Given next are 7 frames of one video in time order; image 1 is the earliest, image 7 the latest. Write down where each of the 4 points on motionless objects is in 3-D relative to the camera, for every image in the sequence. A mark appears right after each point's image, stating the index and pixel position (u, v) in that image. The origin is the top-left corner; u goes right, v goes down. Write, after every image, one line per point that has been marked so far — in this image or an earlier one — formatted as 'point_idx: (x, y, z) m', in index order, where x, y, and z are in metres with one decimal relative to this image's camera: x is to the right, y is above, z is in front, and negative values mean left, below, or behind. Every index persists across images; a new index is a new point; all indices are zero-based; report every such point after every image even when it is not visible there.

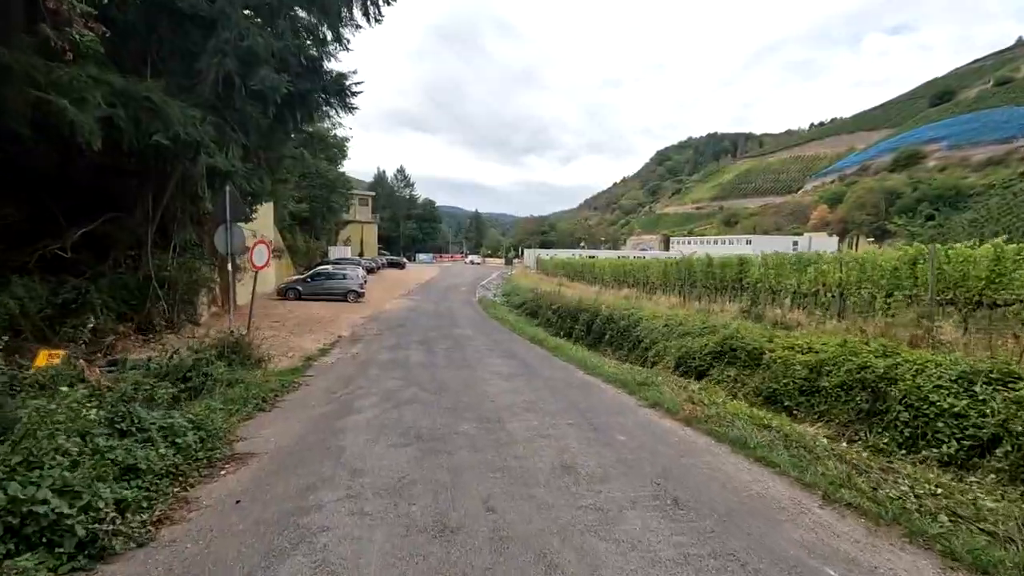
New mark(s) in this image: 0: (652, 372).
0: (+2.7, -1.6, +10.2) m
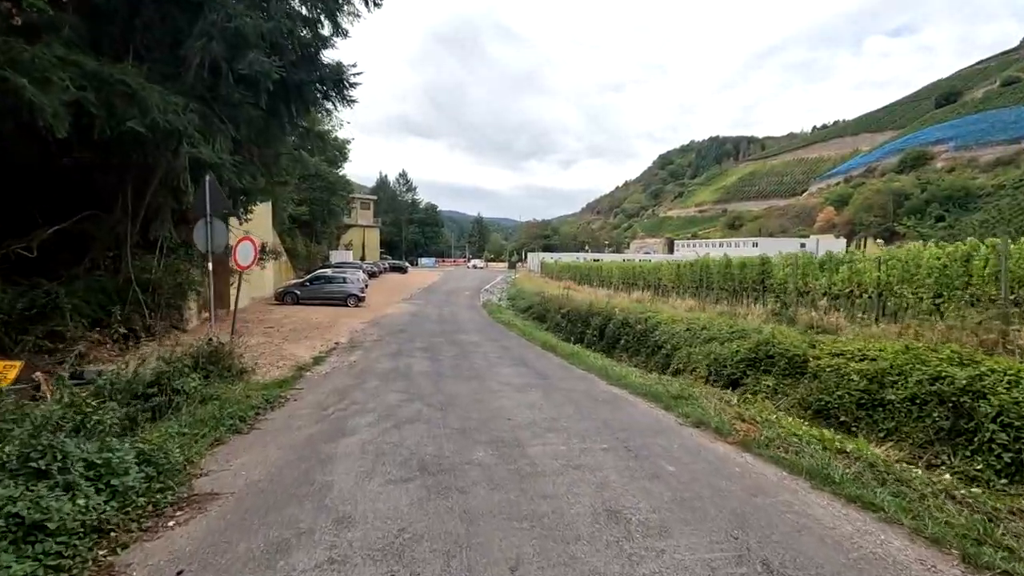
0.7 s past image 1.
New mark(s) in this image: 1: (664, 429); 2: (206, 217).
0: (+2.9, -1.6, +9.1) m
1: (+1.8, -1.7, +6.3) m
2: (-5.1, +1.2, +8.9) m
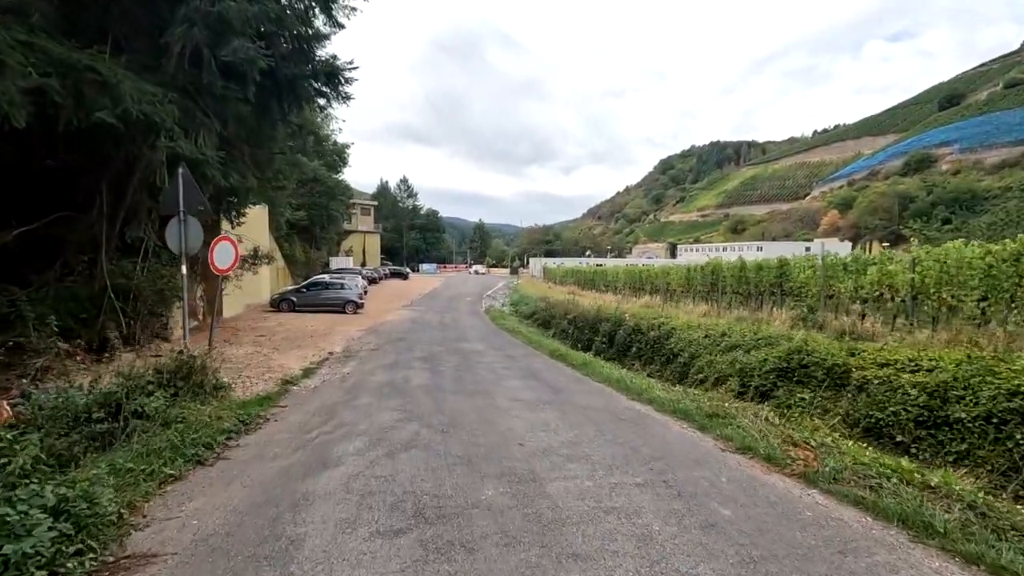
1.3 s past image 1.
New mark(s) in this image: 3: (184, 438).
0: (+3.1, -1.7, +8.1) m
1: (+1.9, -1.7, +5.4) m
2: (-4.9, +1.1, +8.0) m
3: (-3.4, -1.5, +5.5) m
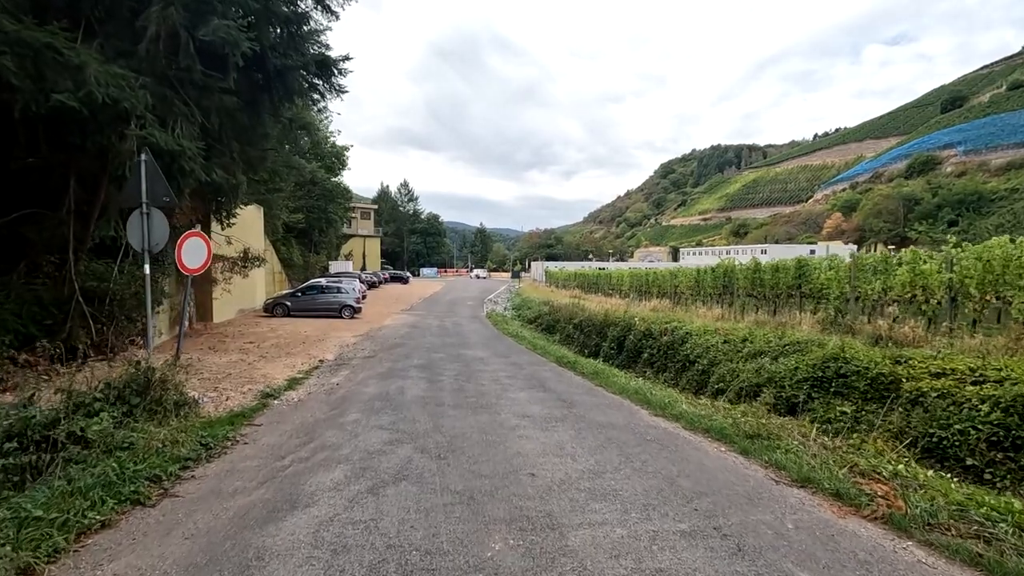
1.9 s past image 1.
0: (+3.2, -1.7, +7.1) m
1: (+2.0, -1.7, +4.4) m
2: (-4.8, +1.1, +7.0) m
3: (-3.3, -1.5, +4.6) m
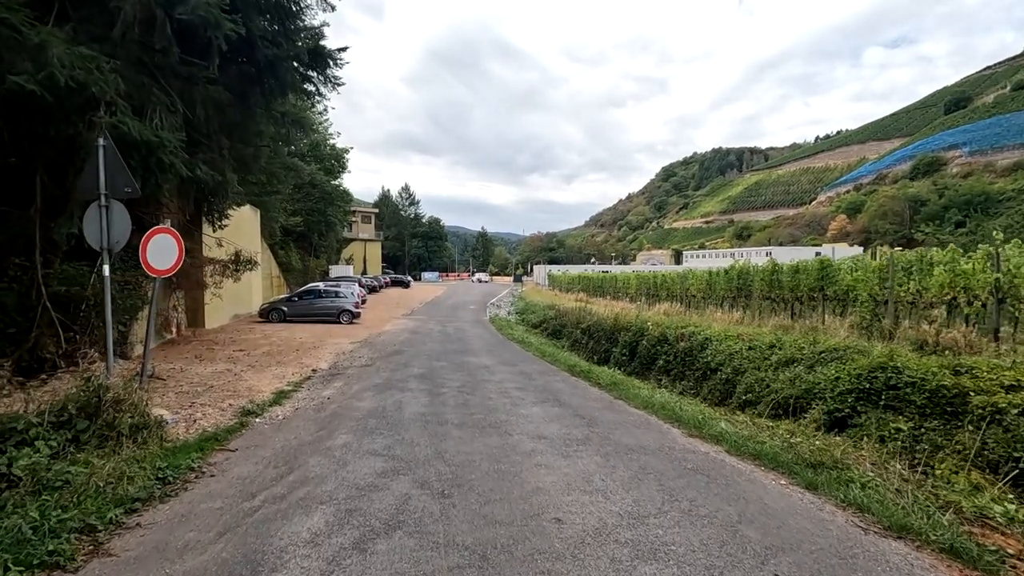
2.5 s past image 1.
0: (+3.3, -1.7, +6.2) m
1: (+2.2, -1.7, +3.5) m
2: (-4.7, +1.0, +6.1) m
3: (-3.1, -1.6, +3.6) m
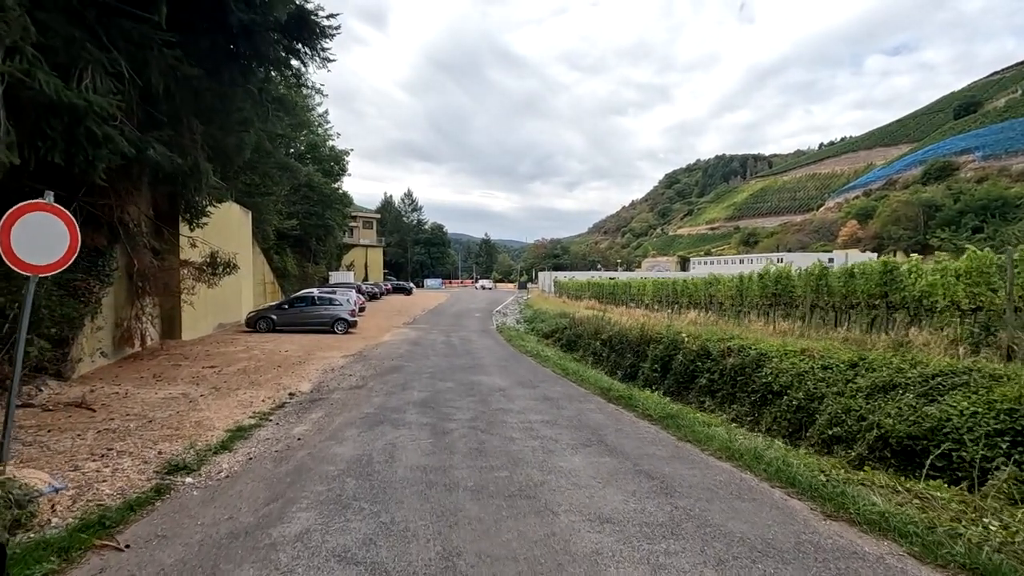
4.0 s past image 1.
0: (+3.7, -1.7, +4.0) m
1: (+2.5, -1.7, +1.3) m
2: (-4.3, +1.0, +4.0) m
3: (-2.8, -1.6, +1.5) m
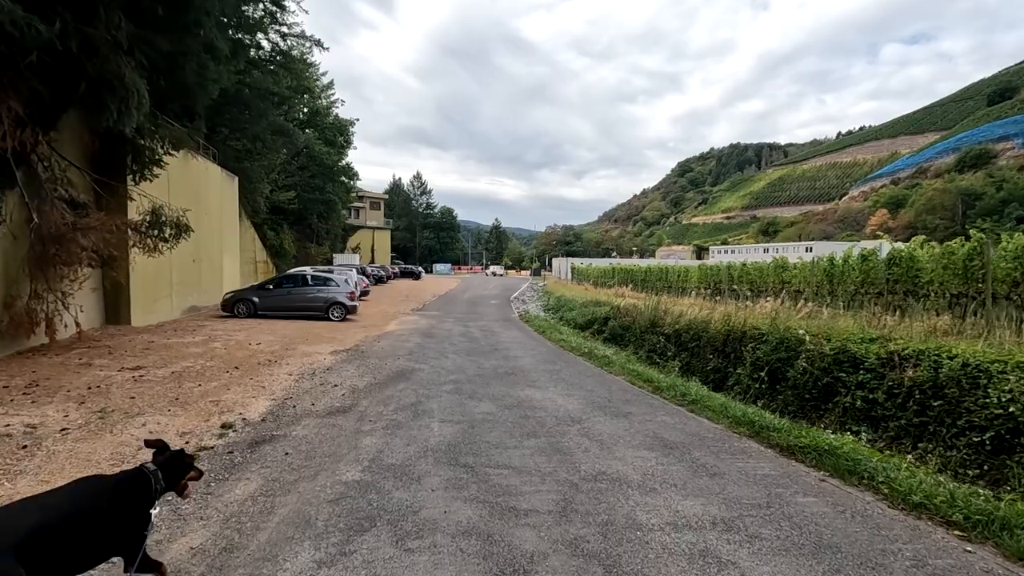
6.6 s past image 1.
0: (+4.5, -1.5, 0.0) m
1: (+3.3, -1.5, -2.7) m
2: (-3.4, +1.3, 0.0) m
3: (-2.0, -1.3, -2.5) m
